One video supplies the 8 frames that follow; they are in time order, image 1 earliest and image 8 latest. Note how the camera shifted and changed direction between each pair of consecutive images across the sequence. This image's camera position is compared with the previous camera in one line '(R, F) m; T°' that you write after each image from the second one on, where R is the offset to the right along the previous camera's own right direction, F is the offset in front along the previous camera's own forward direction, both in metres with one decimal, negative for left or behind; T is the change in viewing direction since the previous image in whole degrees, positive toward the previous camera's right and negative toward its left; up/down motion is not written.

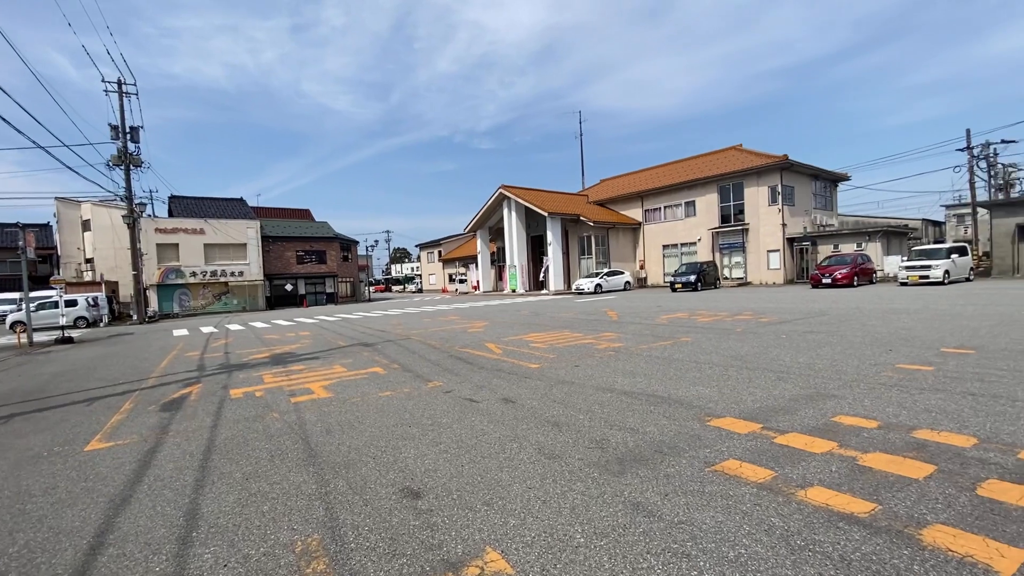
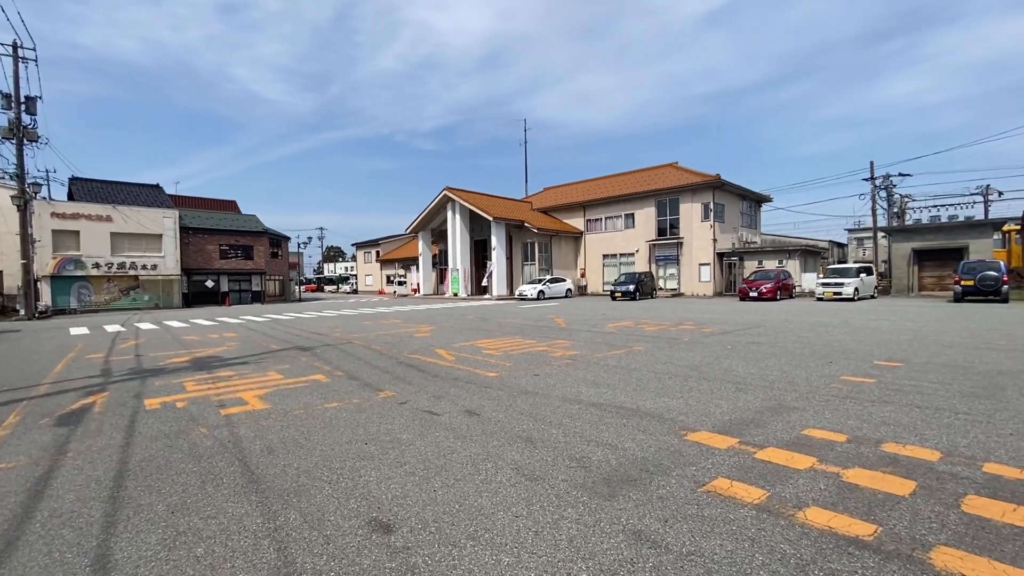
(-0.3, +0.3) m; +7°
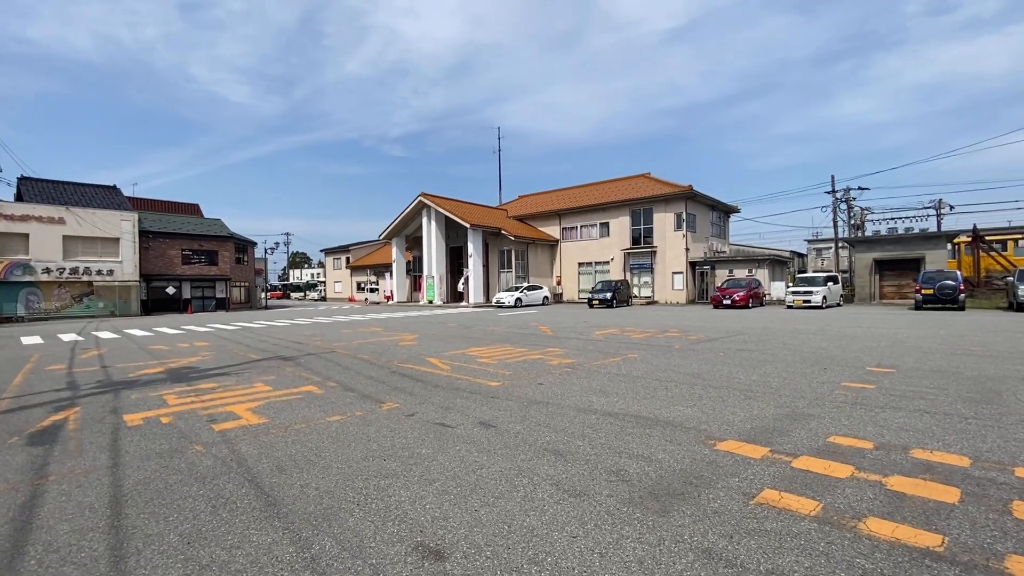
(-0.5, +0.2) m; +4°
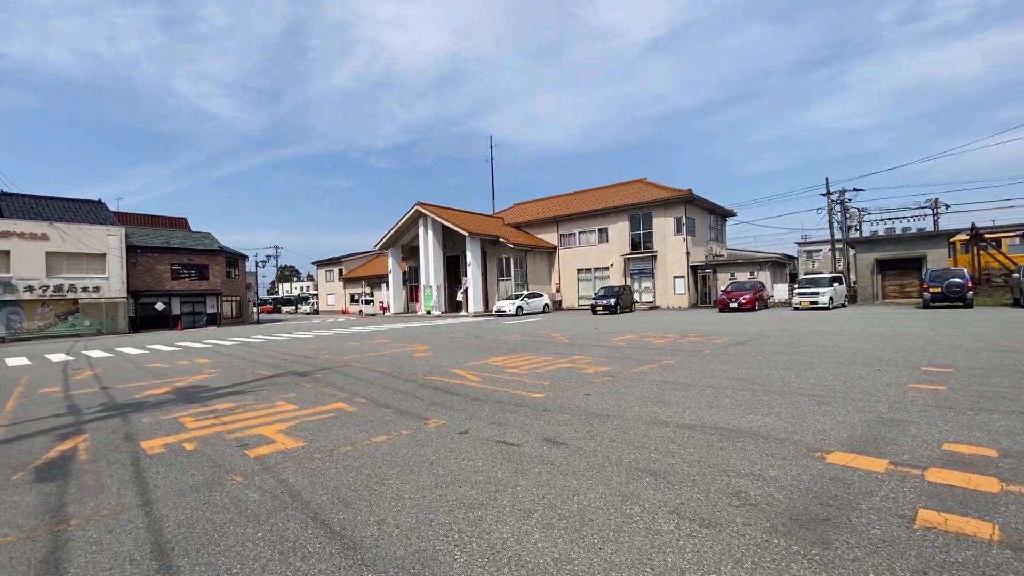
(-0.7, +0.5) m; +1°
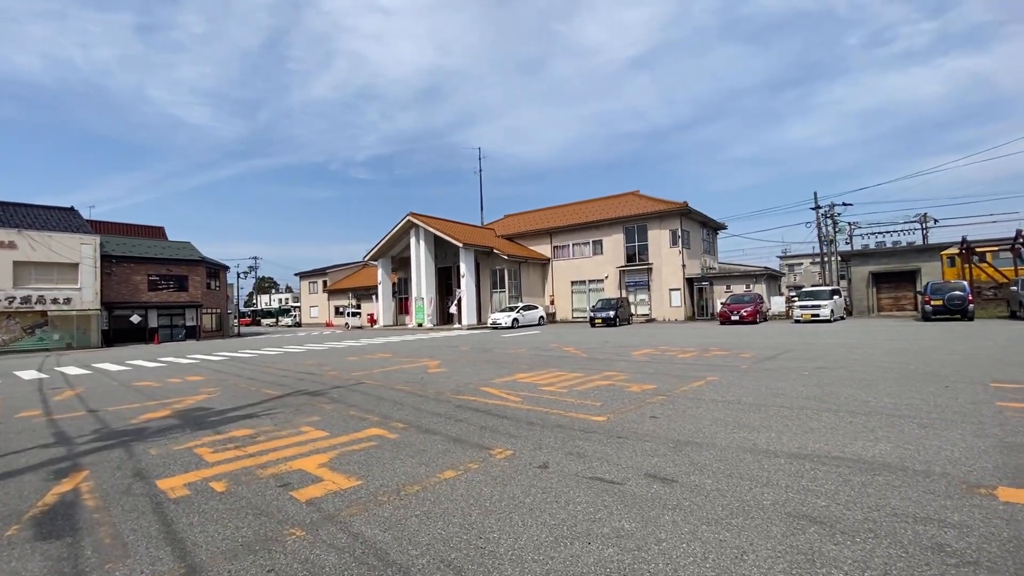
(-0.9, +0.6) m; +2°
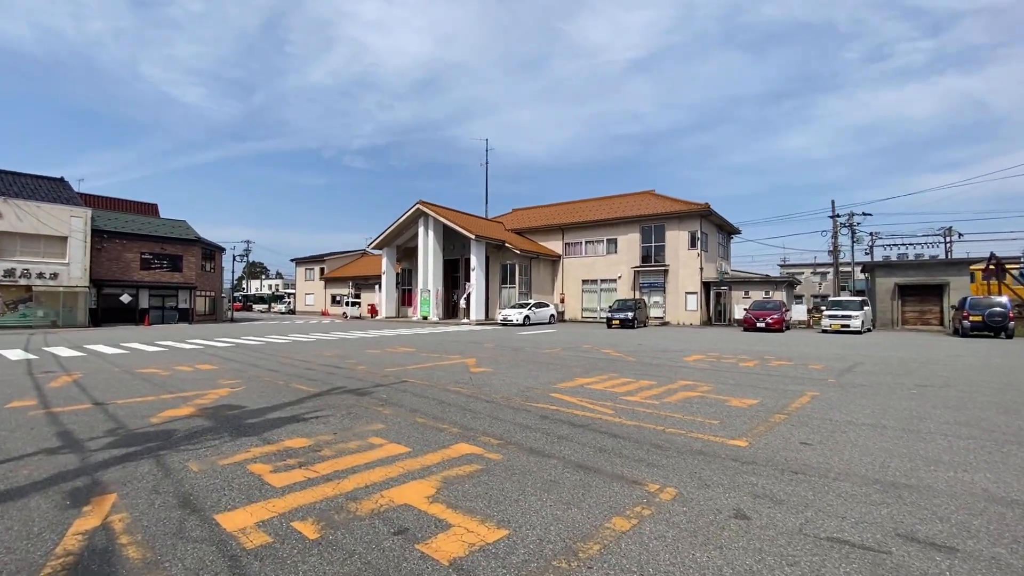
(-1.4, +1.1) m; +1°
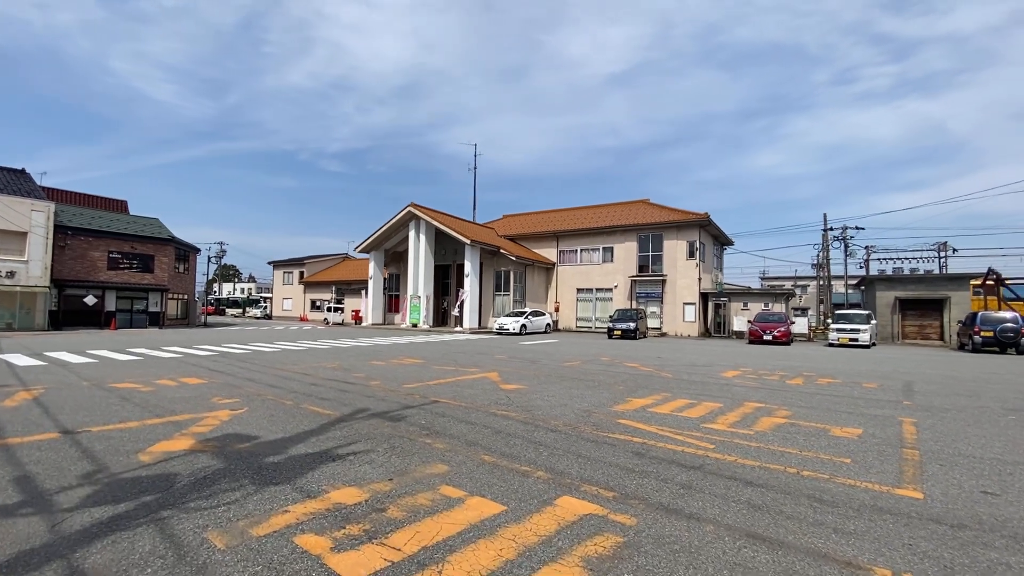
(-1.1, +1.1) m; +3°
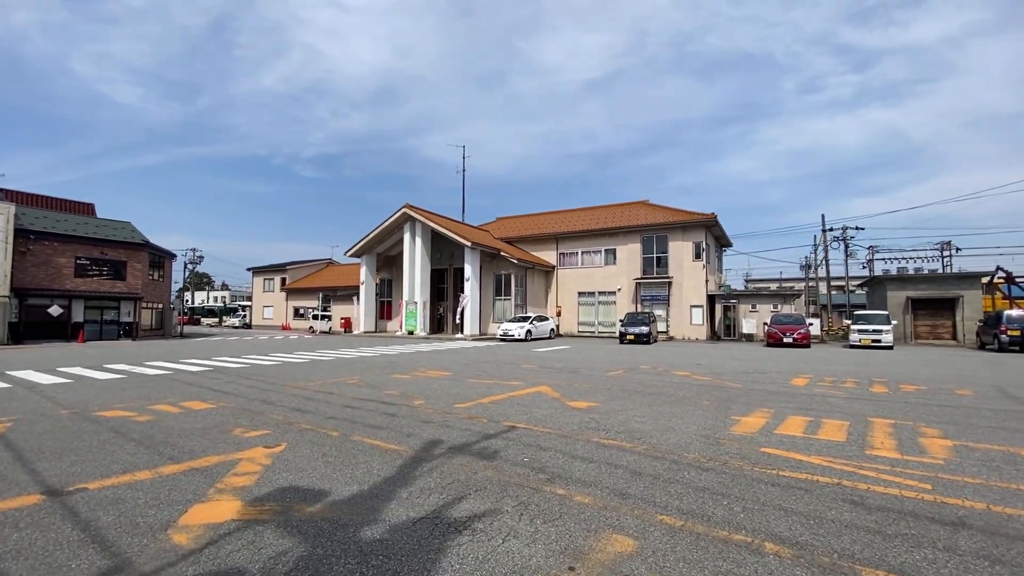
(-1.4, +1.3) m; +3°
